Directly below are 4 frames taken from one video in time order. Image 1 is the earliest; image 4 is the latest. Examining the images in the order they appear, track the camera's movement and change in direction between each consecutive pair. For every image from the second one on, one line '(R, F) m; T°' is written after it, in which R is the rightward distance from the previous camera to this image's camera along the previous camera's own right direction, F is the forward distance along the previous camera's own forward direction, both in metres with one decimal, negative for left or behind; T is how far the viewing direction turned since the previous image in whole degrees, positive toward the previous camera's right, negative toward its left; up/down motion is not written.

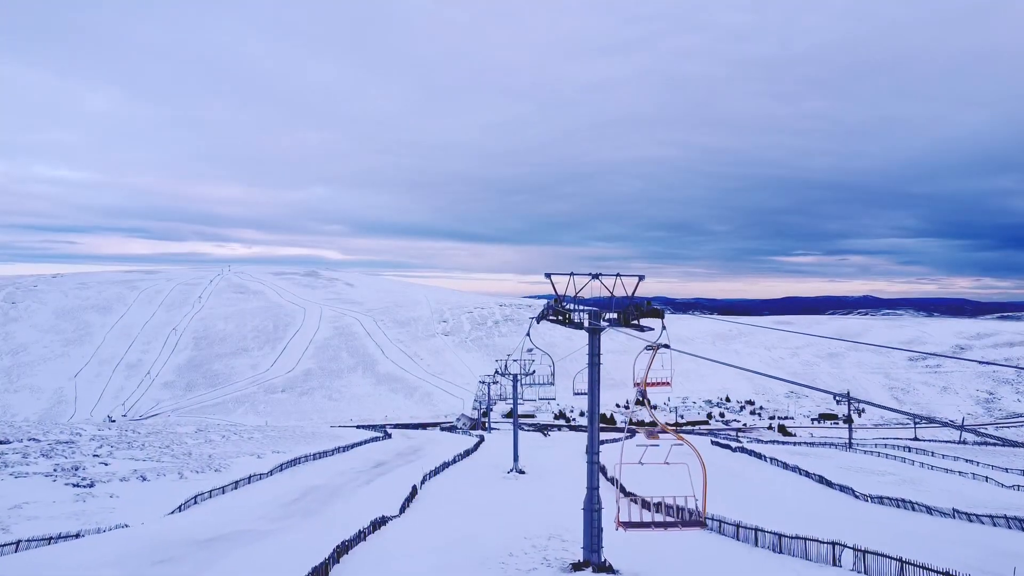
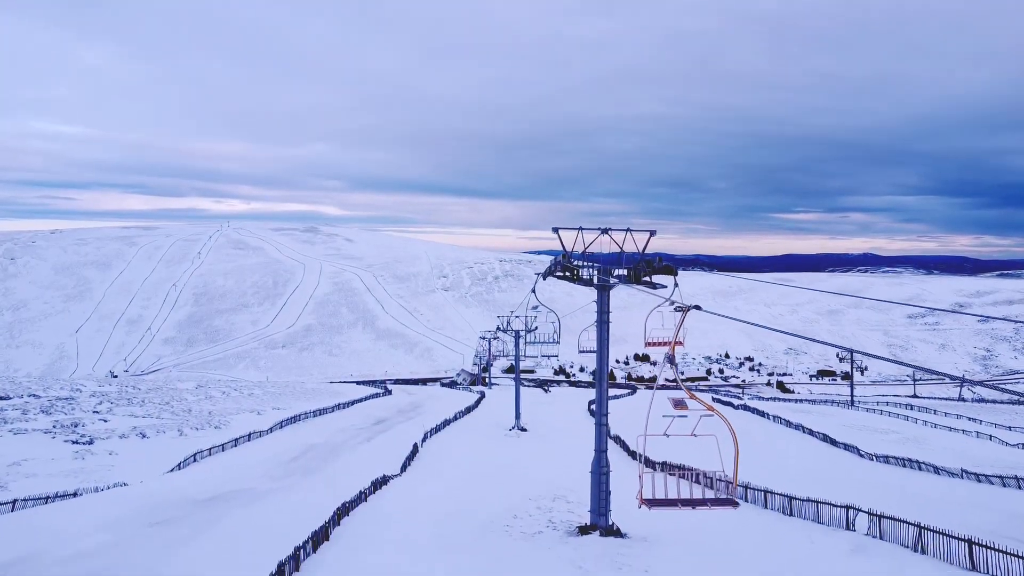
(-0.1, +0.5) m; 0°
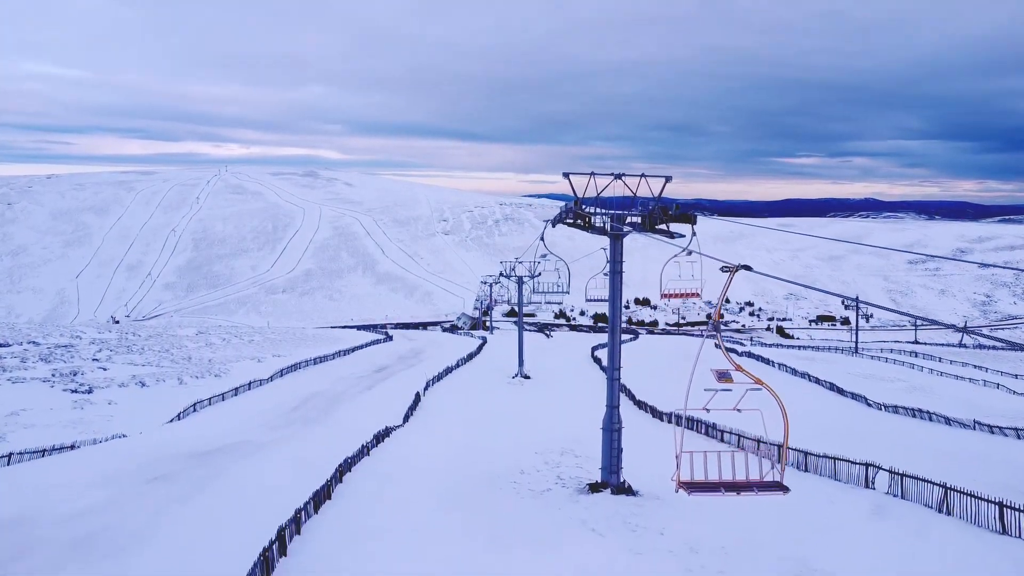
(-0.1, +0.6) m; 0°
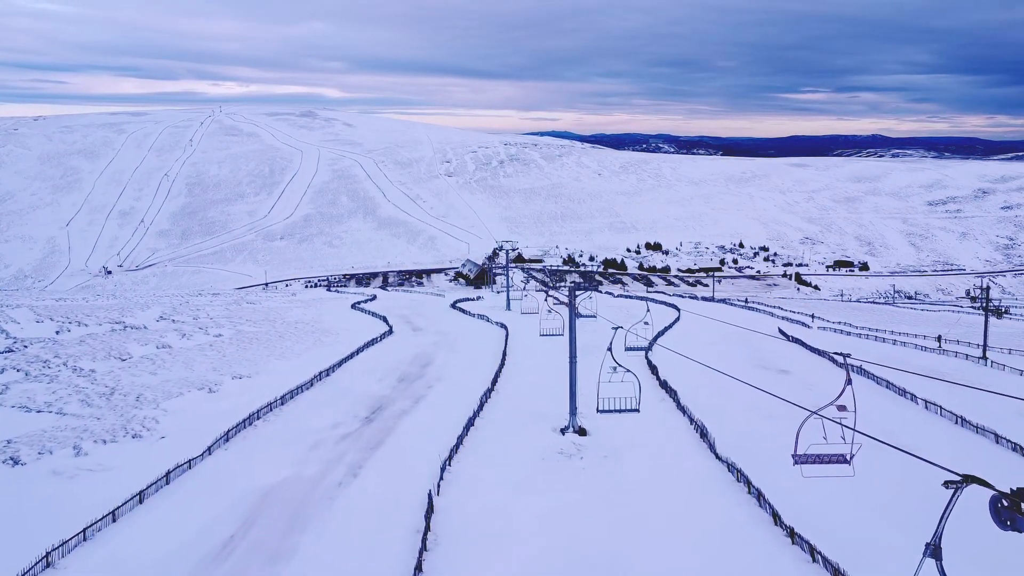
(-1.3, +8.6) m; 0°
